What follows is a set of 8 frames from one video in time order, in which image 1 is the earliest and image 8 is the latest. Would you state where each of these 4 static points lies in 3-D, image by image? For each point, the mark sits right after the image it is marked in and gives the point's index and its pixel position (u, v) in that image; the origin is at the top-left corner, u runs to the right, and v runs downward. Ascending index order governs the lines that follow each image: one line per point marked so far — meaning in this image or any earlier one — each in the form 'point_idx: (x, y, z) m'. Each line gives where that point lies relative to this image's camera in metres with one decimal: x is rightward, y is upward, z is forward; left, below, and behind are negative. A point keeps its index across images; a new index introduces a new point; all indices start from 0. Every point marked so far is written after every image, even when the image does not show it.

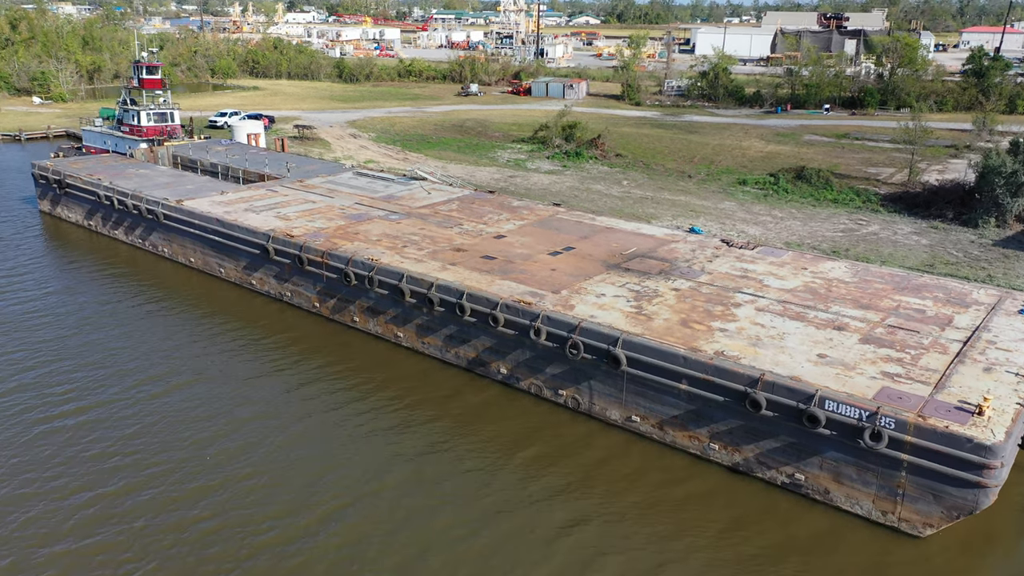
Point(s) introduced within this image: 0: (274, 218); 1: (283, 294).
0: (-5.8, +1.7, +19.5) m
1: (-5.3, -0.2, +18.5) m
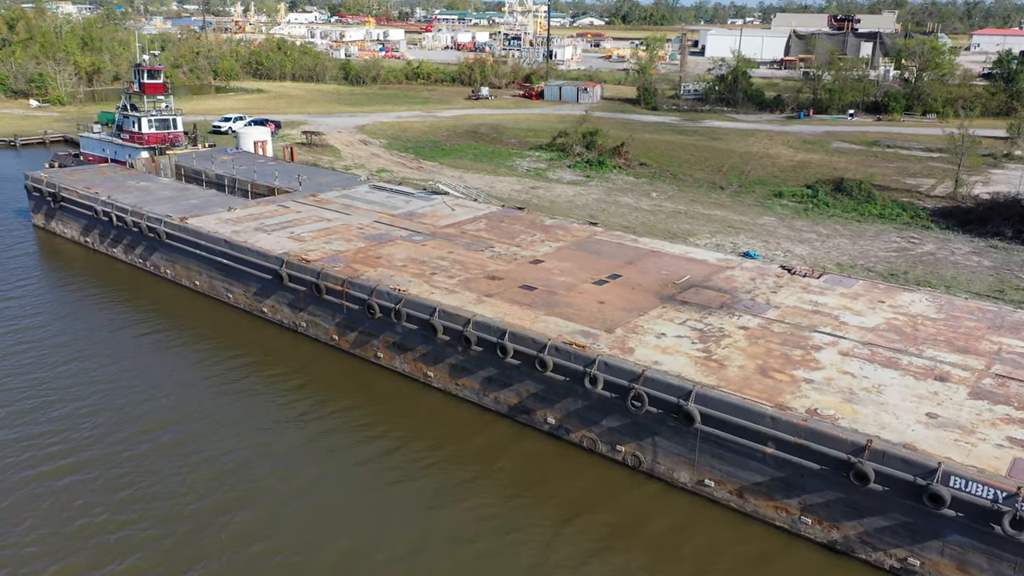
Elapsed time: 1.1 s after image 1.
0: (-5.0, +1.1, +17.9) m
1: (-4.5, -0.8, +16.8) m
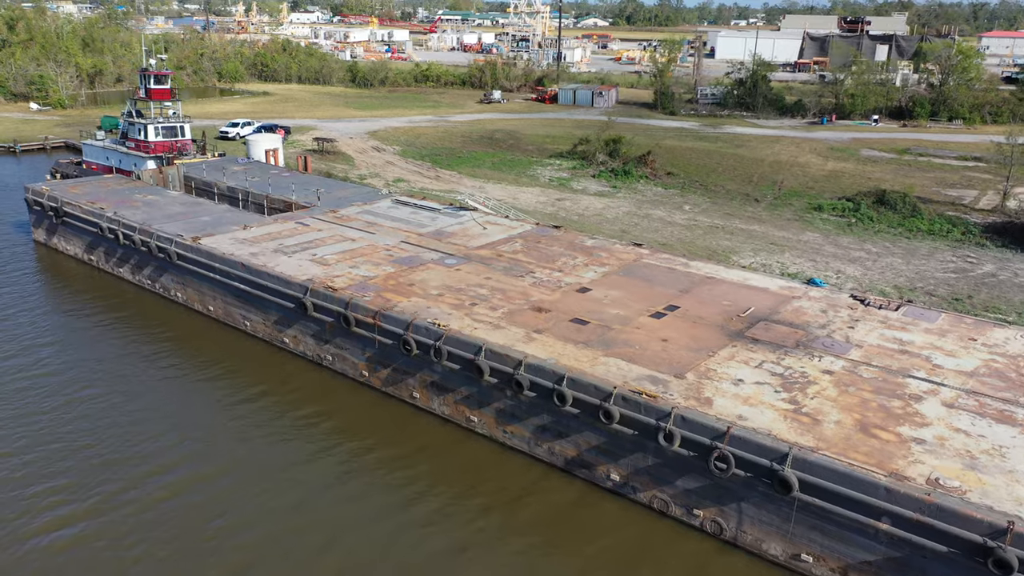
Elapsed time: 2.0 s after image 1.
0: (-4.1, +0.5, +16.5) m
1: (-3.6, -1.3, +15.4) m
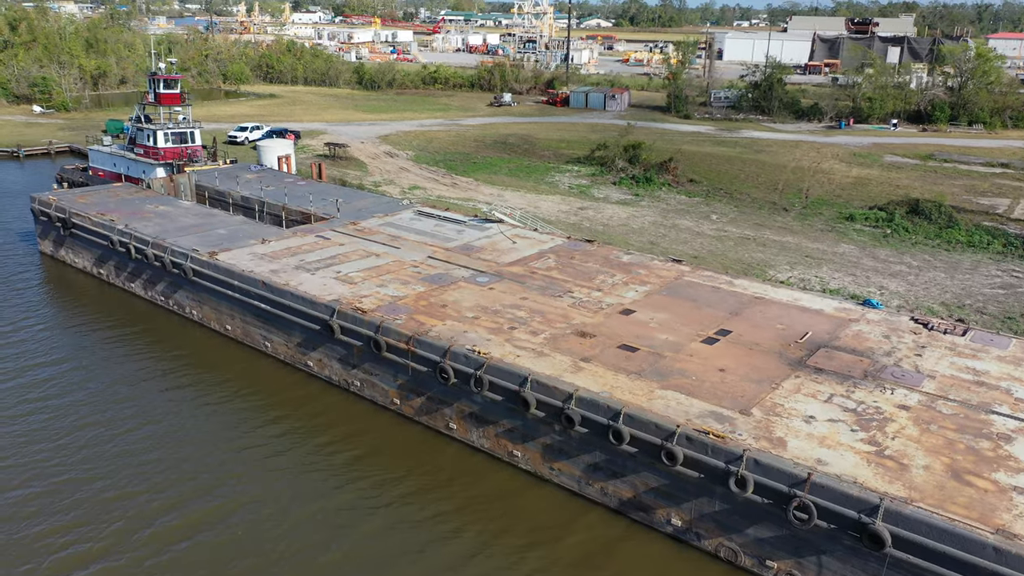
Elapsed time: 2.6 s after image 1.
0: (-3.4, +0.2, +15.6) m
1: (-2.9, -1.7, +14.6) m
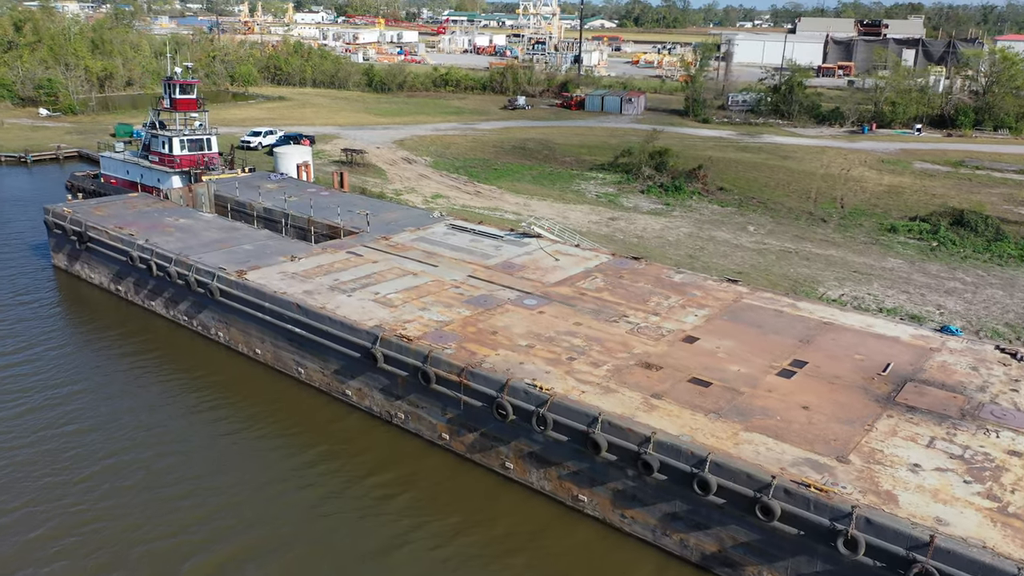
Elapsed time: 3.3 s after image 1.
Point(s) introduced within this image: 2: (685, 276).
0: (-2.5, -0.3, +14.6) m
1: (-2.0, -2.1, +13.6) m
2: (+3.5, +0.3, +16.4) m
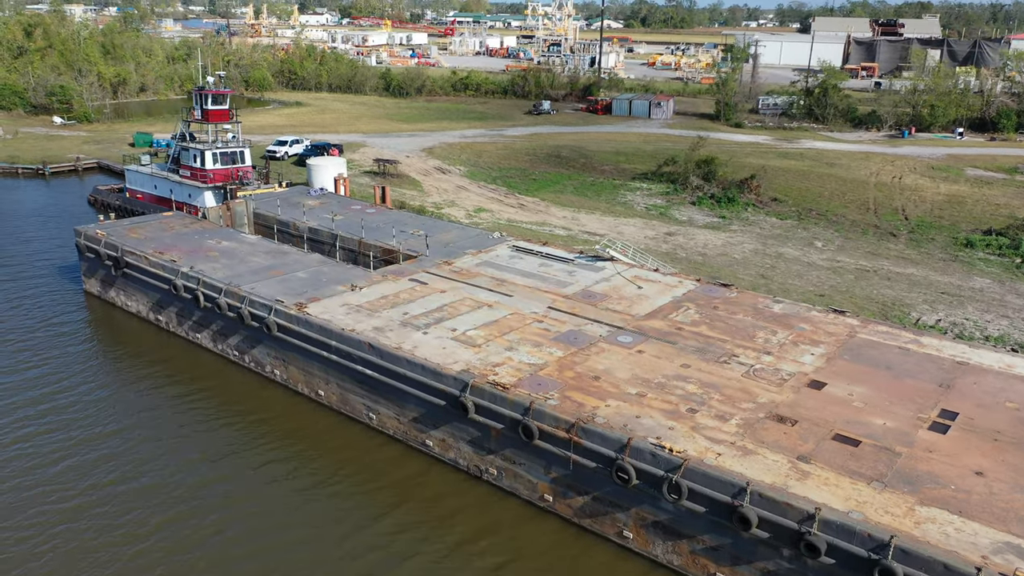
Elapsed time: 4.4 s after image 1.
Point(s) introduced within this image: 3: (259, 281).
0: (-1.0, -0.9, +13.2) m
1: (-0.5, -2.7, +12.2) m
2: (+5.1, -0.3, +15.0) m
3: (-5.0, +0.1, +16.0) m
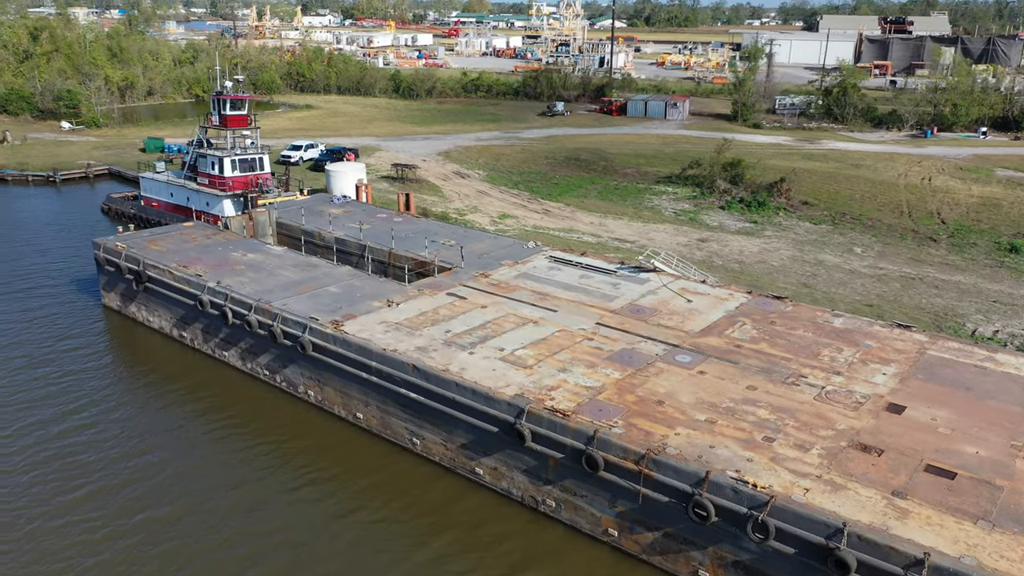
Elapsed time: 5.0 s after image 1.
0: (-0.2, -1.1, +12.5) m
1: (+0.4, -3.0, +11.4) m
2: (+5.9, -0.6, +14.3) m
3: (-4.2, -0.2, +15.2) m
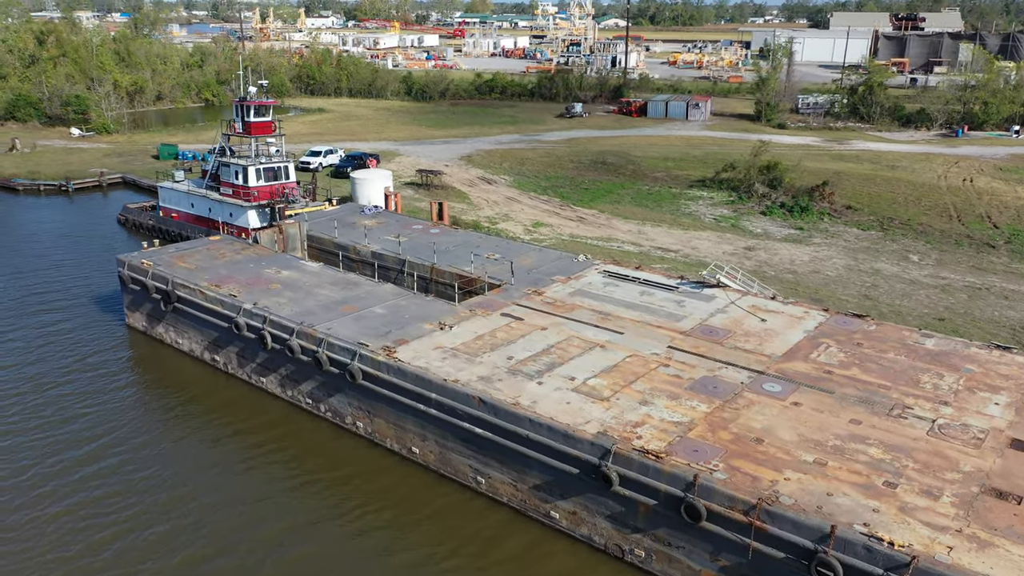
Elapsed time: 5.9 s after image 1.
0: (+0.9, -1.5, +11.4) m
1: (+1.4, -3.3, +10.4) m
2: (+7.0, -0.9, +13.2) m
3: (-3.2, -0.5, +14.2) m
